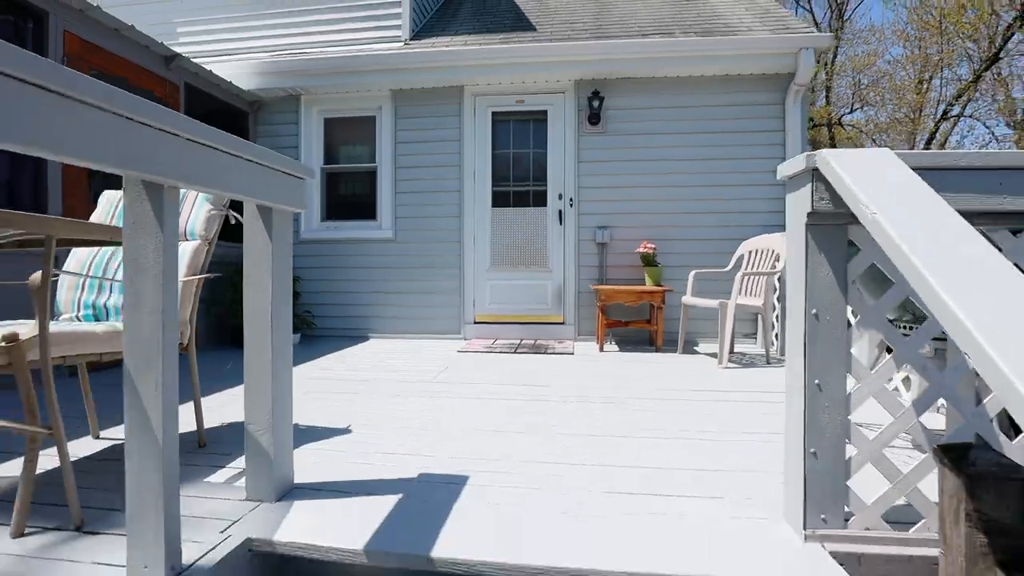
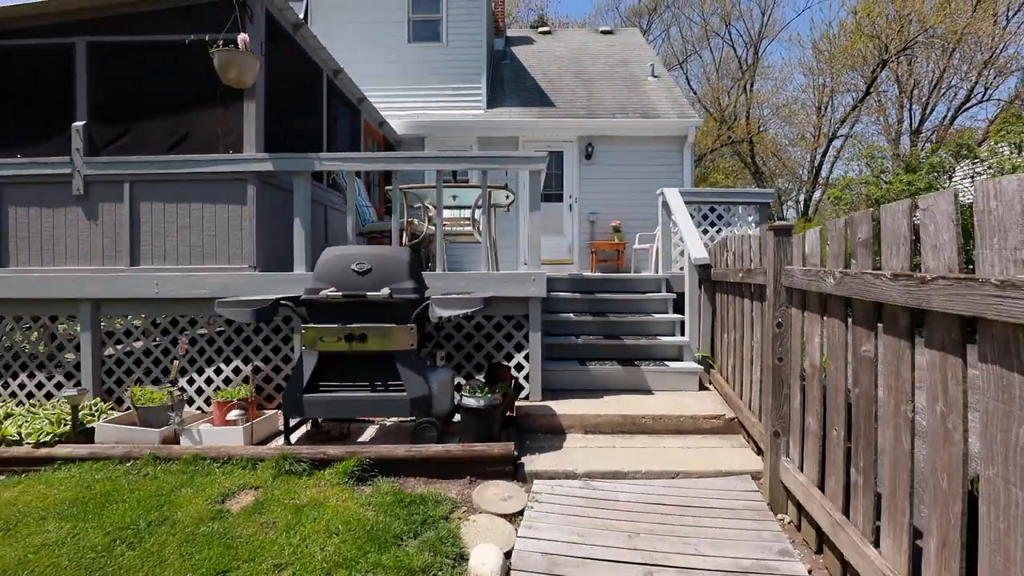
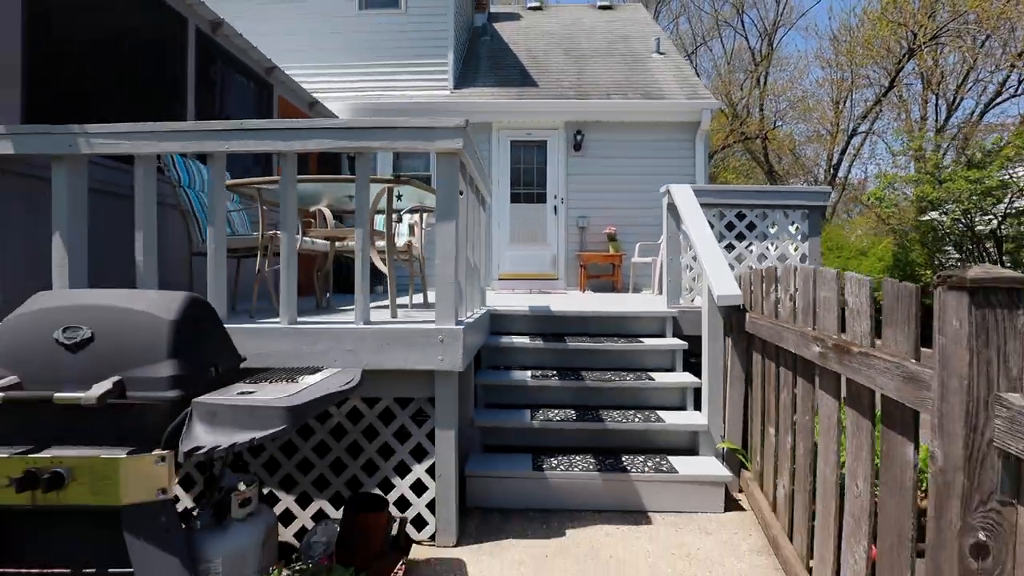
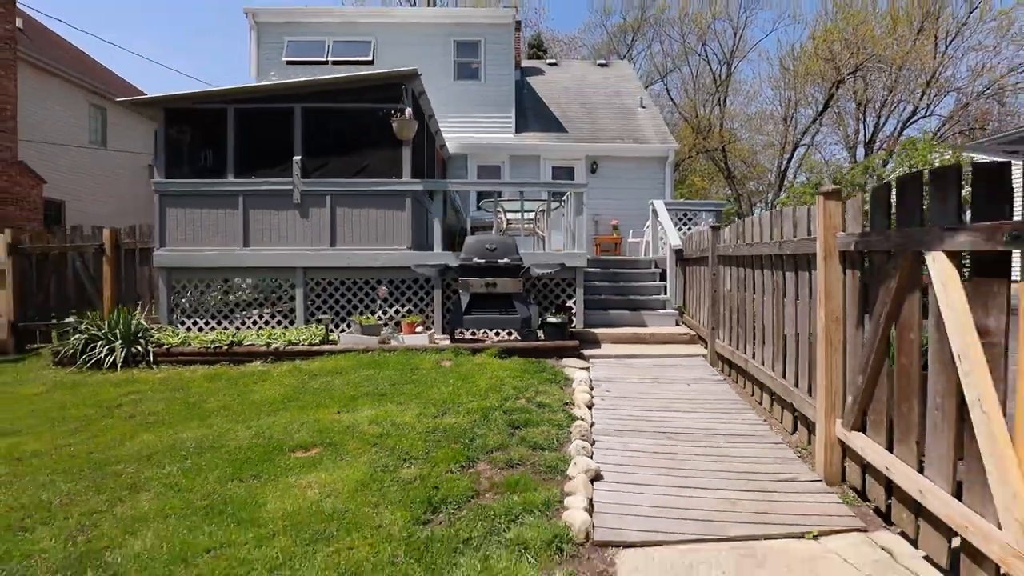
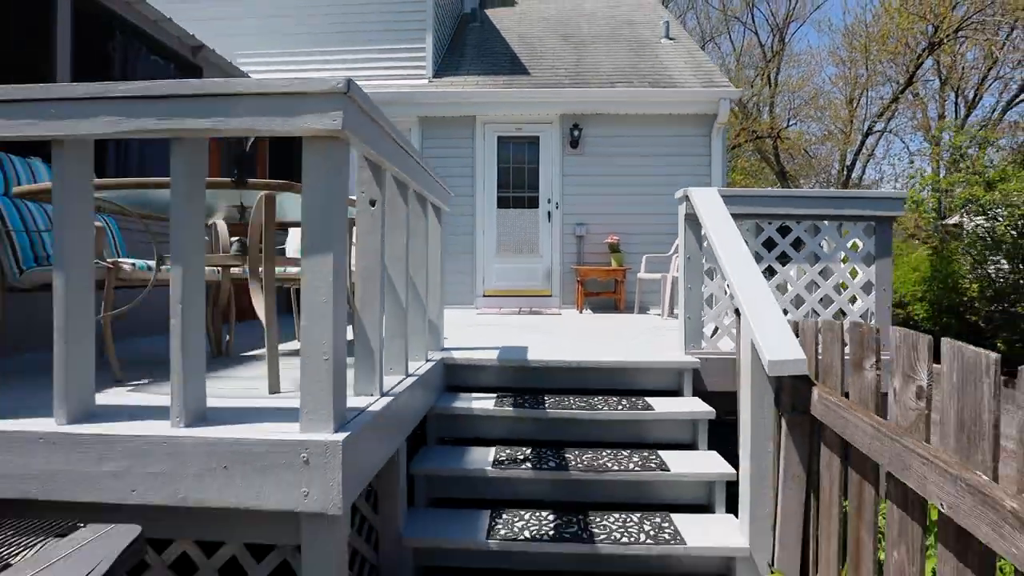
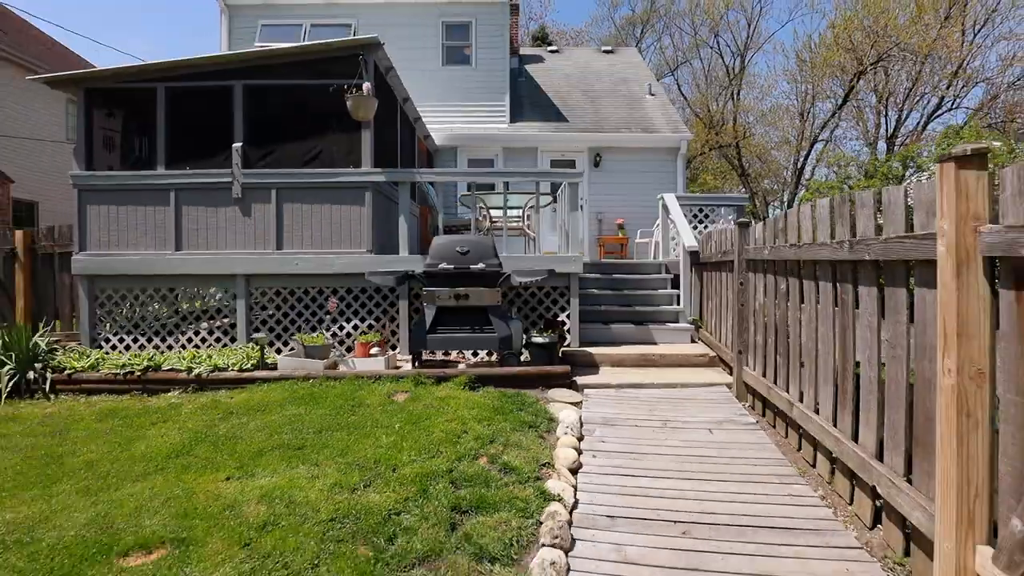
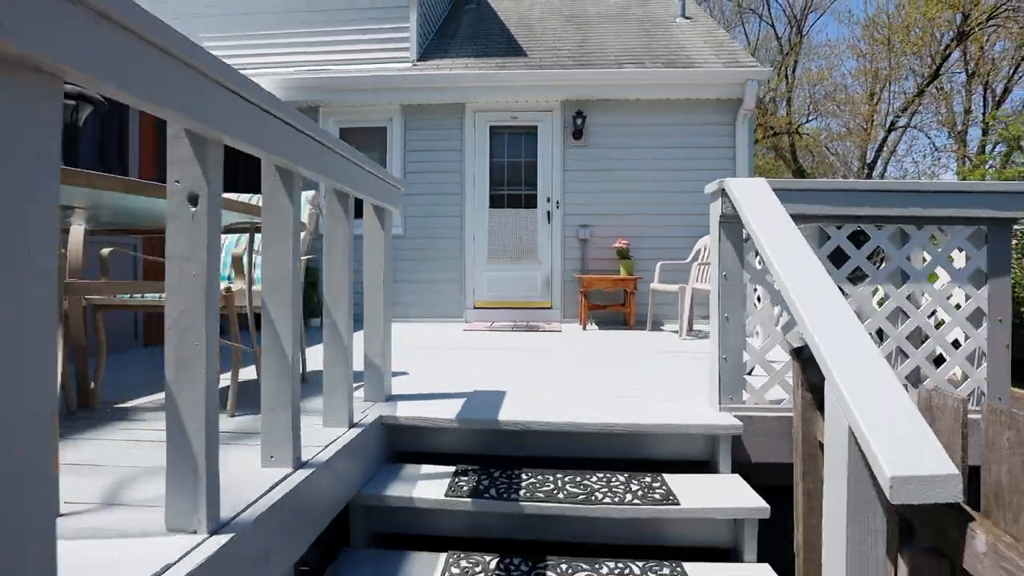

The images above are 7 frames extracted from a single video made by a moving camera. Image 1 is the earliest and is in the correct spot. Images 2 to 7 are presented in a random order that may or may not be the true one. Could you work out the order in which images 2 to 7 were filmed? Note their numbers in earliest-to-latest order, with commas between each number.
7, 5, 3, 2, 6, 4
